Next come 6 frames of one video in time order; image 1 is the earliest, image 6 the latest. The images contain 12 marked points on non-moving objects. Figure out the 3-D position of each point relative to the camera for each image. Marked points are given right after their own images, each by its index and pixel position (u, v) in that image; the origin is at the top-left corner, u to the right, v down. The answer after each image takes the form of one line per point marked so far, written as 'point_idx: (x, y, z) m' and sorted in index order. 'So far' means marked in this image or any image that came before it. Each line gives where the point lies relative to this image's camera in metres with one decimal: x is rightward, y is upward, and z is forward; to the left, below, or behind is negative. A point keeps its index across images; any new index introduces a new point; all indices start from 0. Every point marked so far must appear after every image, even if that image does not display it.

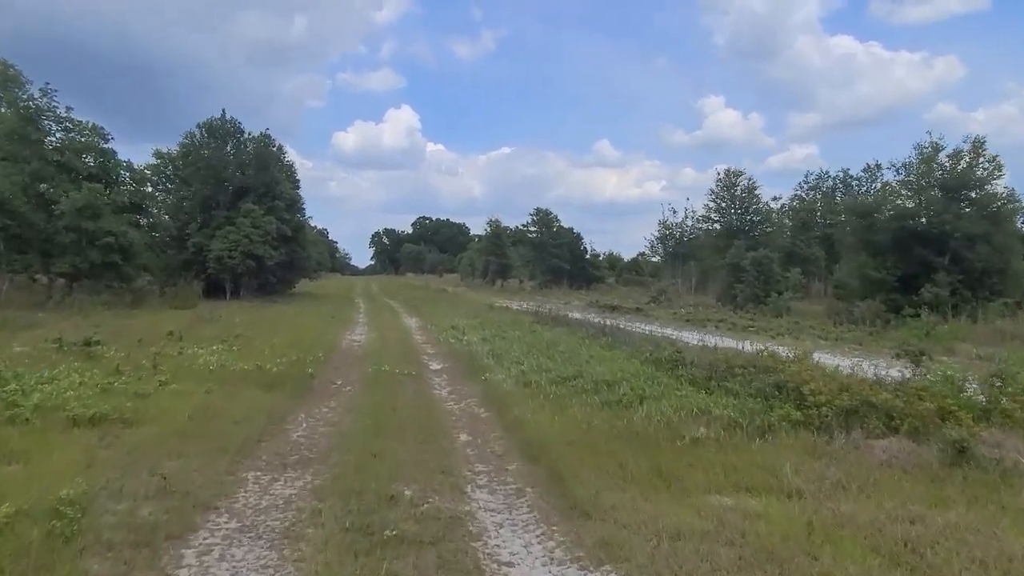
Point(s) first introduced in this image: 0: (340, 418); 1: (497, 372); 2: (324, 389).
0: (-2.6, -2.0, +11.1) m
1: (-0.3, -1.8, +15.2) m
2: (-3.6, -2.0, +14.1) m
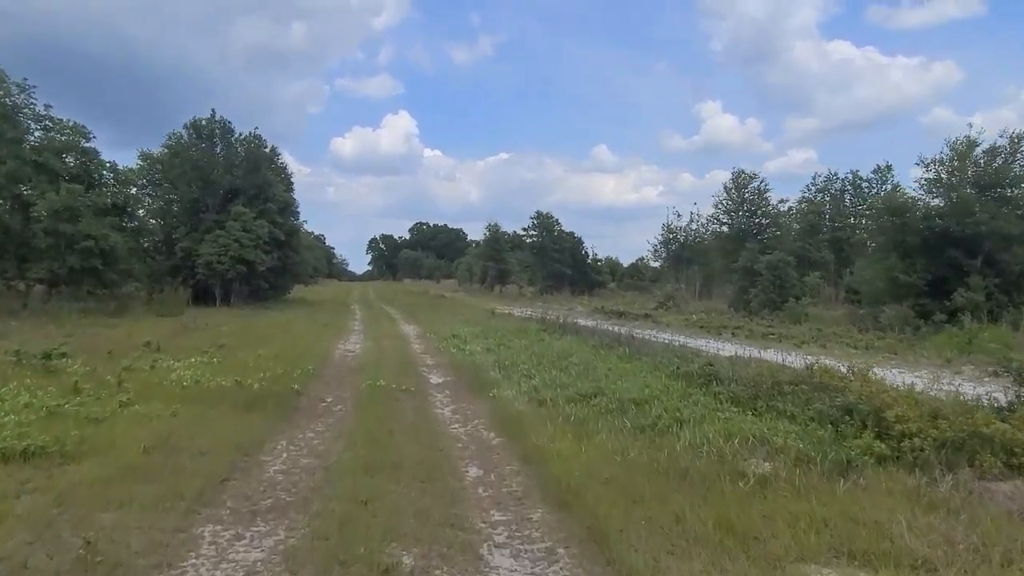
0: (-2.4, -2.1, +9.4) m
1: (-0.1, -1.9, +13.6) m
2: (-3.4, -2.1, +12.4) m
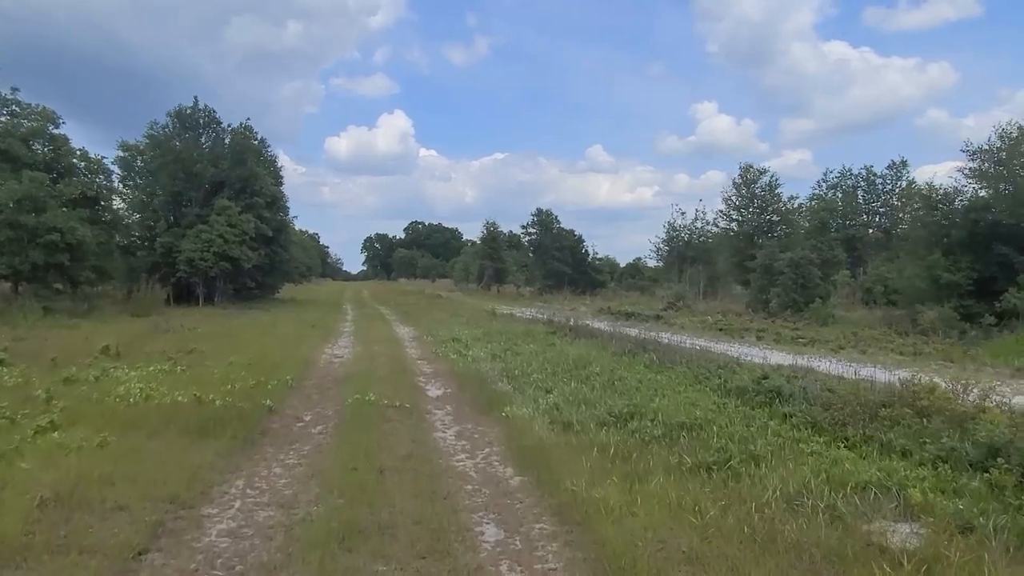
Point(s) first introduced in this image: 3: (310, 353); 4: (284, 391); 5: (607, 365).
0: (-2.1, -2.0, +7.2) m
1: (+0.1, -1.8, +11.3) m
2: (-3.1, -2.0, +10.2) m
3: (-5.1, -1.6, +18.5) m
4: (-4.0, -1.8, +13.0) m
5: (+1.9, -1.5, +14.6) m
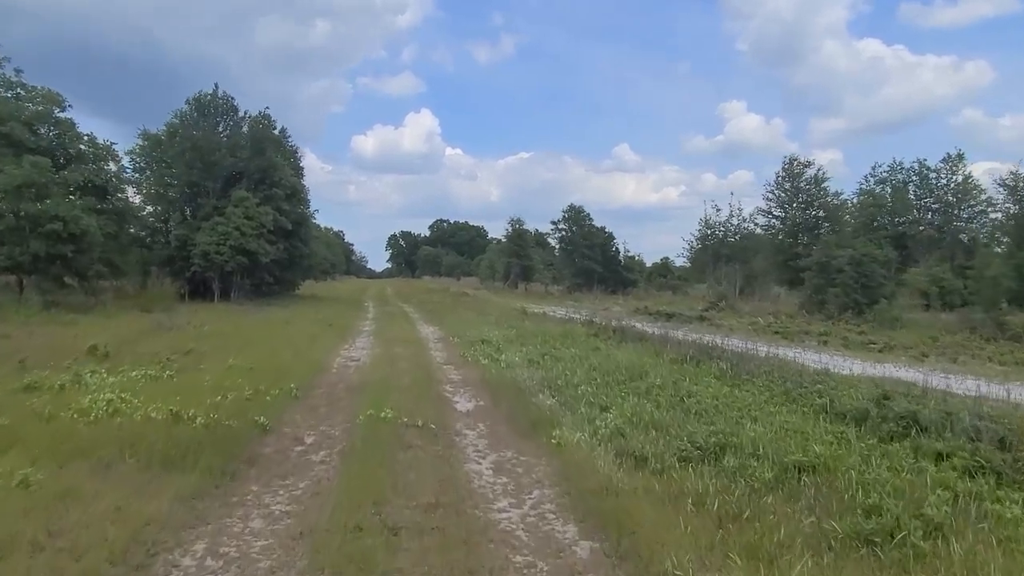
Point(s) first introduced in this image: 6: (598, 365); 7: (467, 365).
0: (-1.6, -1.9, +5.0) m
1: (+0.7, -1.7, +9.1) m
2: (-2.6, -1.9, +8.0) m
3: (-4.2, -1.5, +16.4) m
4: (-3.3, -1.7, +10.9) m
5: (+2.6, -1.5, +12.3) m
6: (+1.6, -1.5, +14.0) m
7: (-0.9, -1.6, +15.5) m
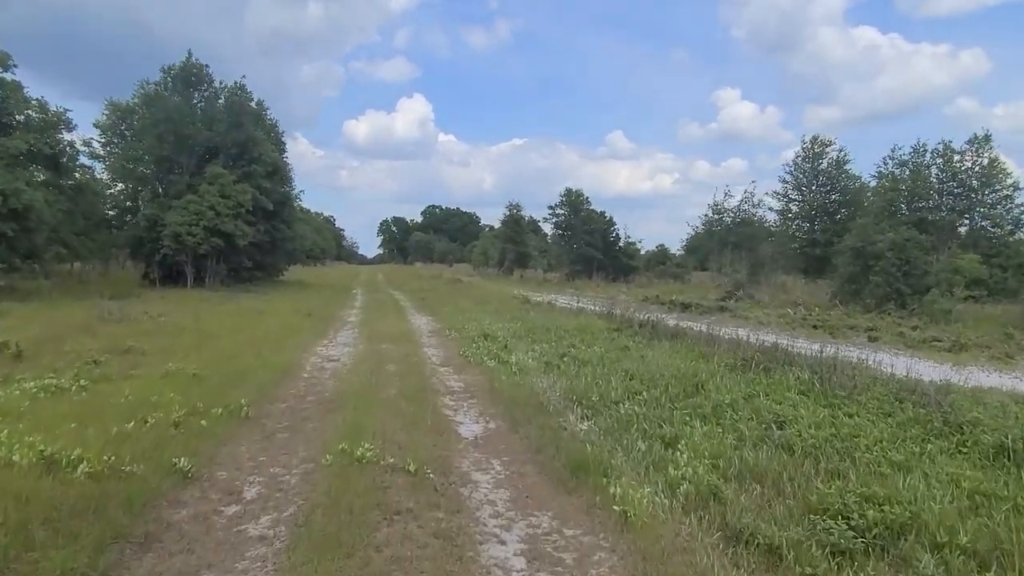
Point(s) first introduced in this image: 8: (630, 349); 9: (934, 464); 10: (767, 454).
0: (-1.3, -1.8, +2.1) m
1: (+1.0, -1.6, +6.3) m
2: (-2.3, -1.8, +5.1) m
3: (-4.0, -1.2, +13.5) m
4: (-3.1, -1.5, +8.0) m
5: (+2.9, -1.3, +9.4) m
6: (+1.9, -1.3, +11.1) m
7: (-0.7, -1.4, +12.6) m
8: (+2.2, -1.1, +13.4) m
9: (+3.5, -1.4, +6.1) m
10: (+2.4, -1.5, +6.8) m
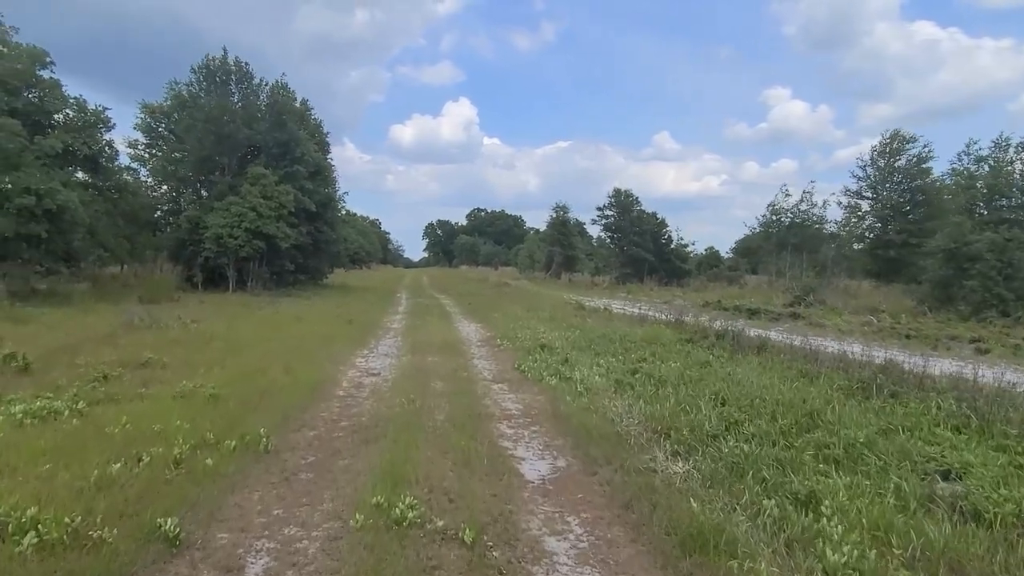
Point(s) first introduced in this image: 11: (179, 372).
0: (-1.0, -1.9, +0.5) m
1: (+1.6, -1.7, +4.5) m
2: (-1.7, -1.8, +3.6) m
3: (-3.0, -1.3, +12.0) m
4: (-2.4, -1.6, +6.5) m
5: (+3.6, -1.4, +7.6) m
6: (+2.7, -1.4, +9.3) m
7: (+0.2, -1.5, +11.0) m
8: (+3.2, -1.2, +11.6) m
9: (+4.1, -1.5, +4.2) m
10: (+3.0, -1.6, +5.0) m
11: (-4.8, -1.2, +10.6) m
